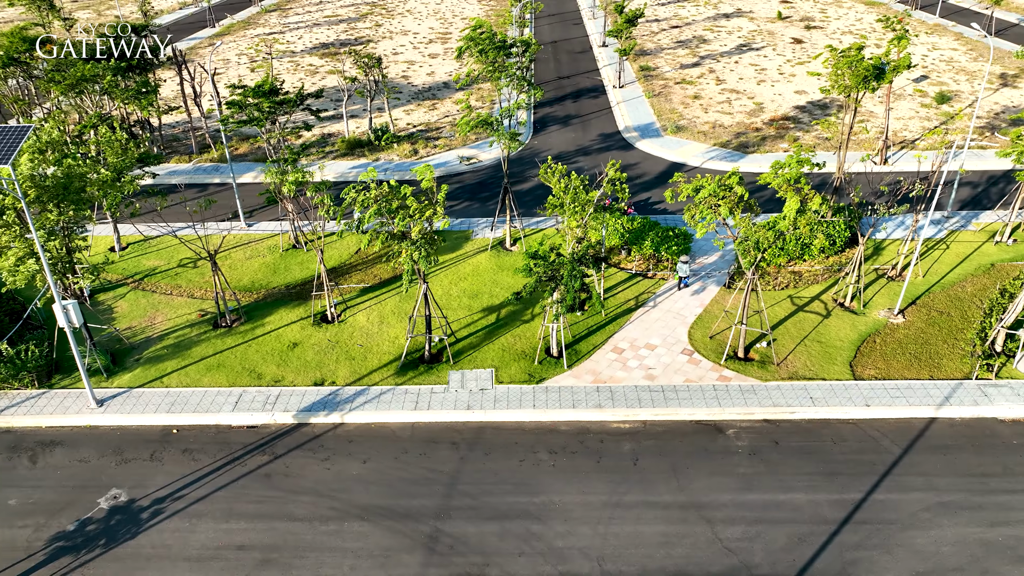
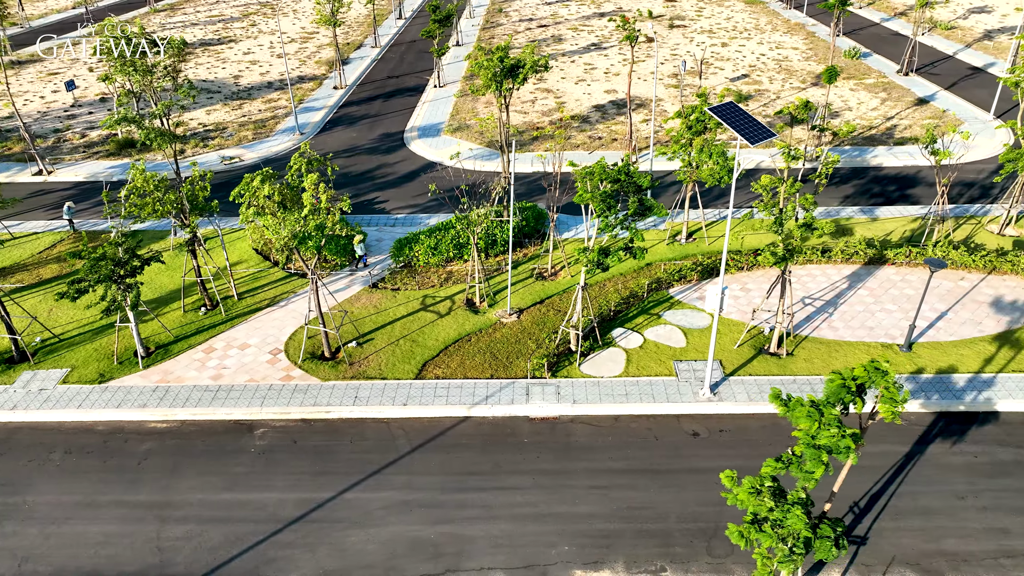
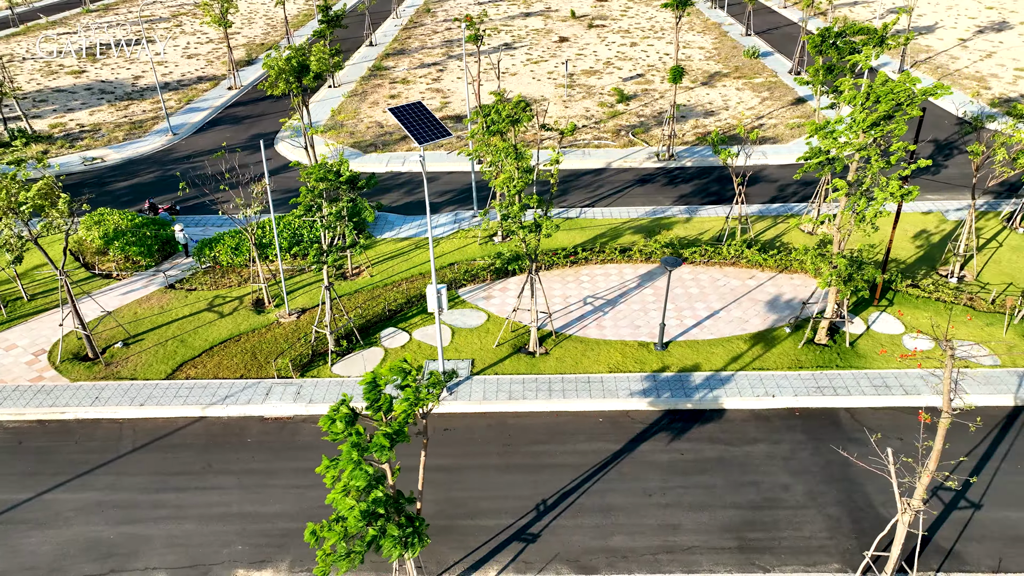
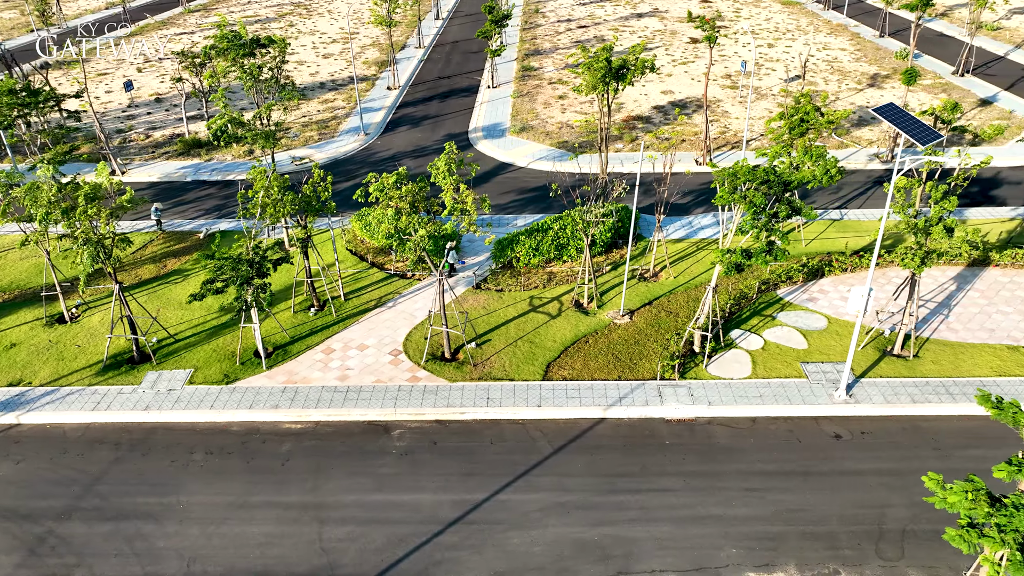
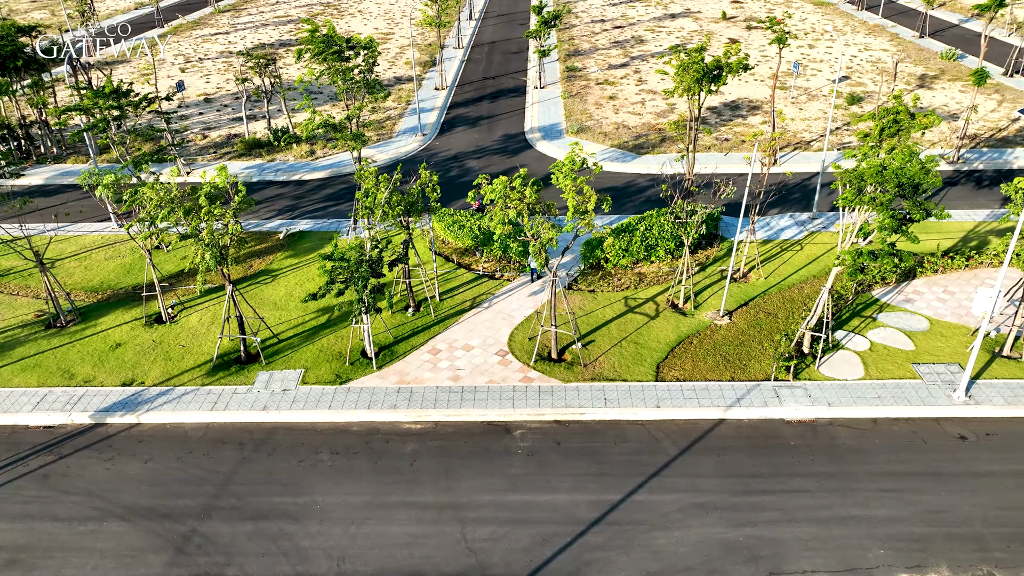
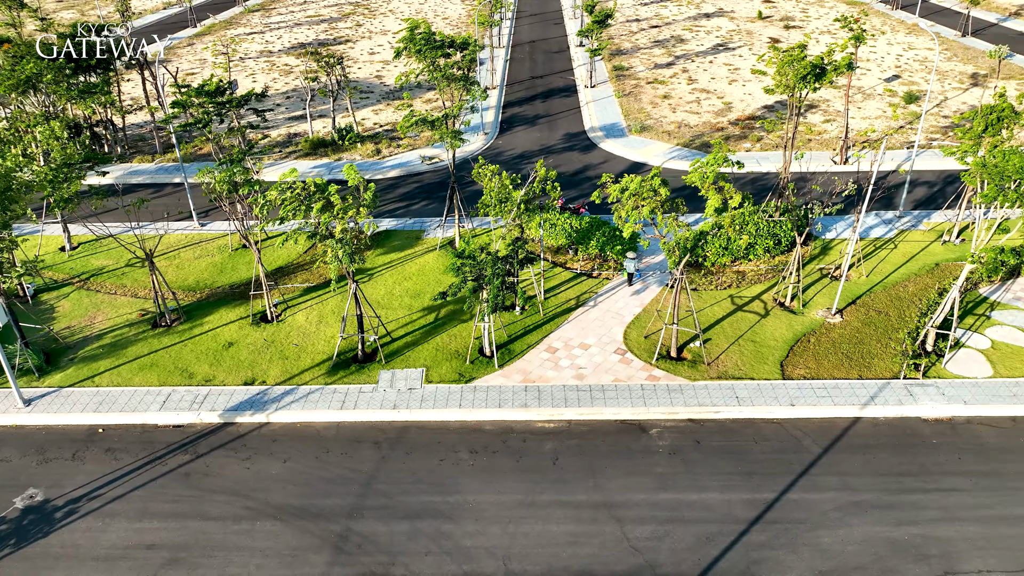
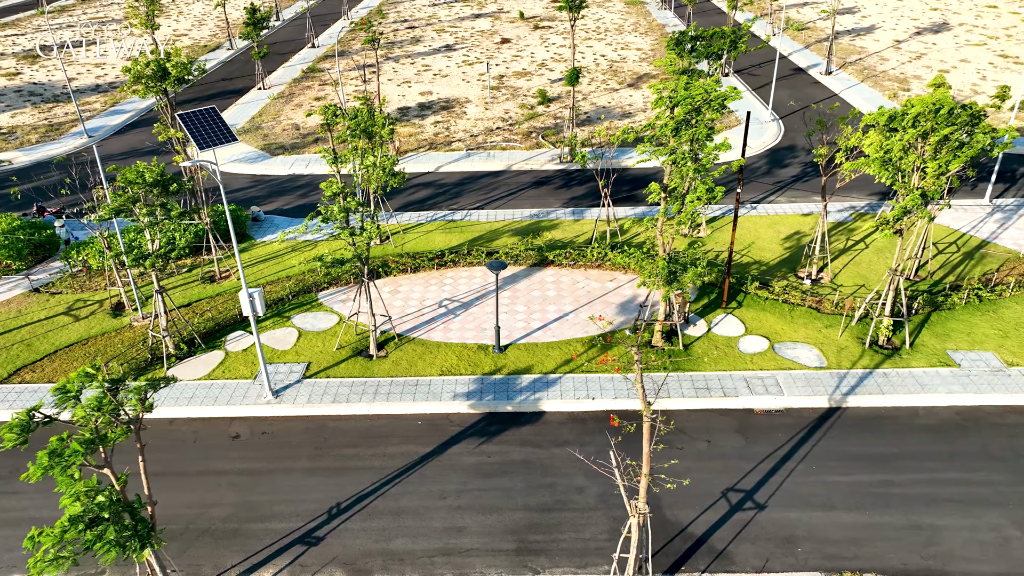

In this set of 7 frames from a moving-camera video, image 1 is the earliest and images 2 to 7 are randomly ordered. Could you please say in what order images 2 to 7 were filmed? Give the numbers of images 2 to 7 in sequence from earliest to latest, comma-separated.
6, 5, 4, 2, 3, 7
